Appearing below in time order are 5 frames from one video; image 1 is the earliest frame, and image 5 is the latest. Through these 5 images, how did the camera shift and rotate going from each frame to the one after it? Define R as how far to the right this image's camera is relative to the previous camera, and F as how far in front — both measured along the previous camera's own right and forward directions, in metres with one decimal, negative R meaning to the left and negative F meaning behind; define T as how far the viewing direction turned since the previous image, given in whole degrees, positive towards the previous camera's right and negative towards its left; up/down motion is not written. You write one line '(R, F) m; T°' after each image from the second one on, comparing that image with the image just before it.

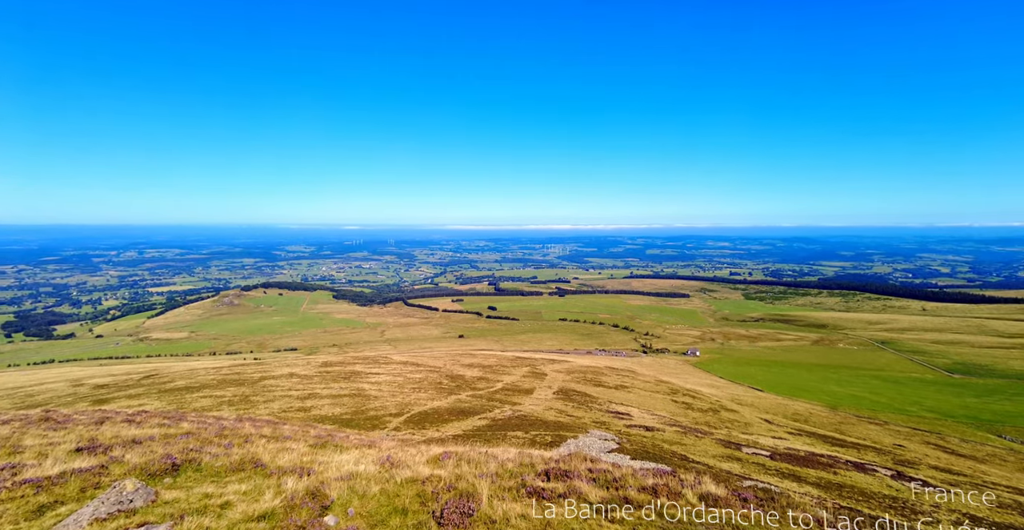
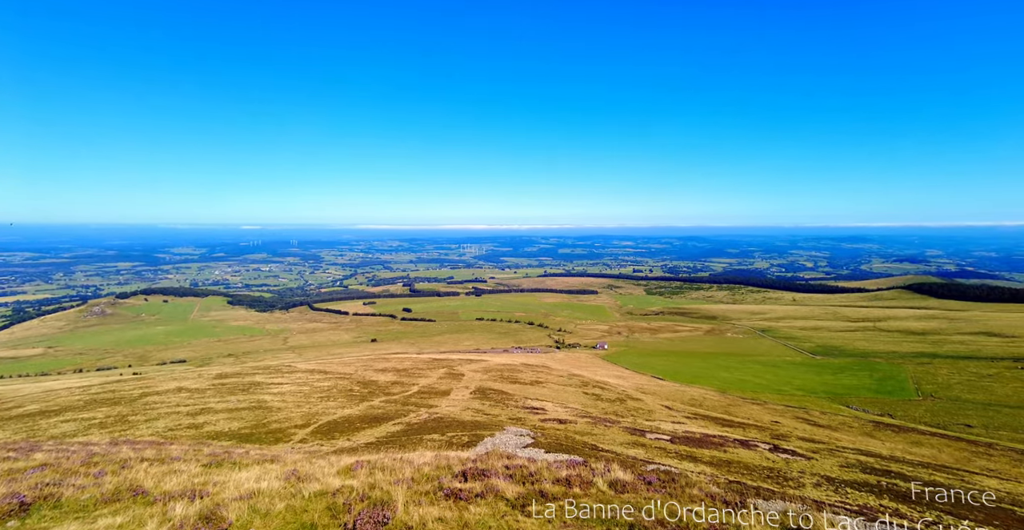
(+0.2, +0.3) m; +10°
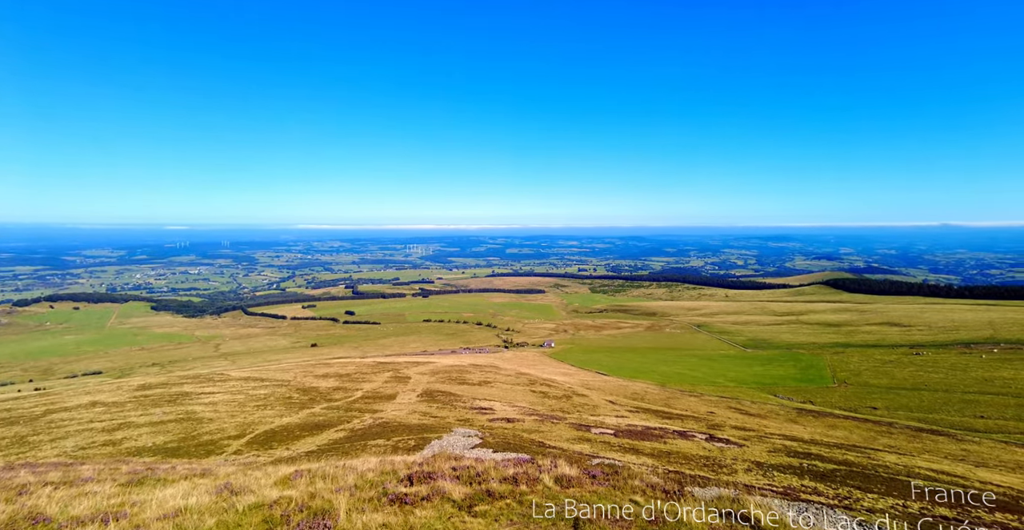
(+0.3, +0.3) m; +6°
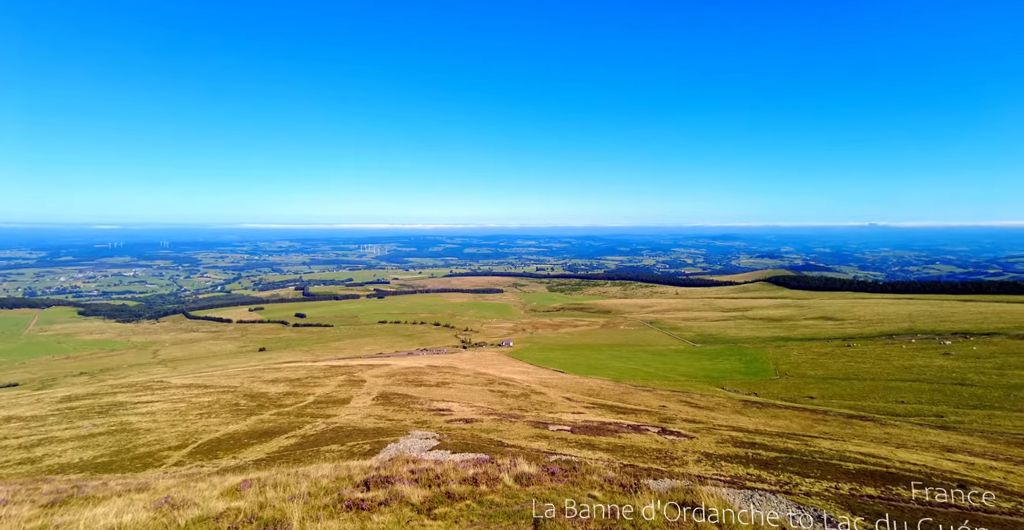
(0.0, +0.8) m; +5°
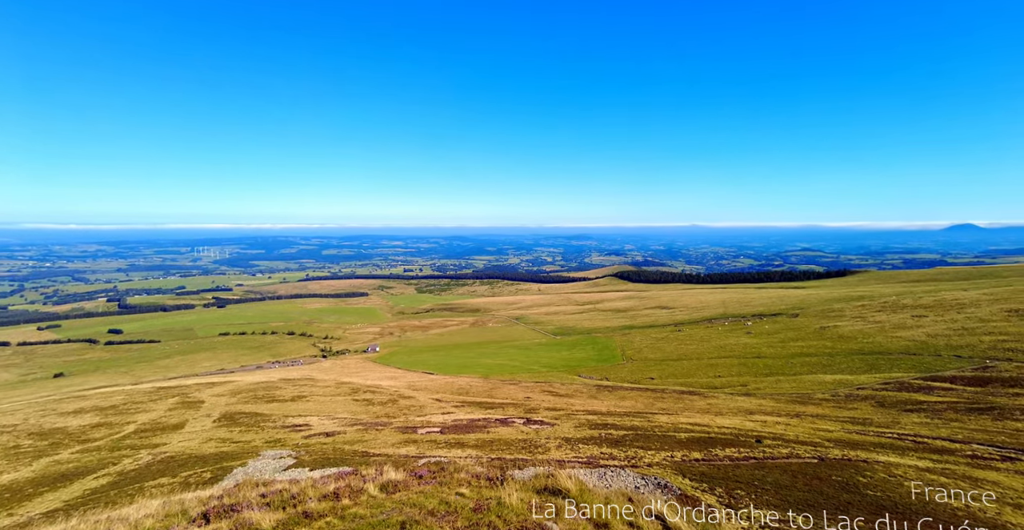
(+1.3, +0.5) m; +15°
